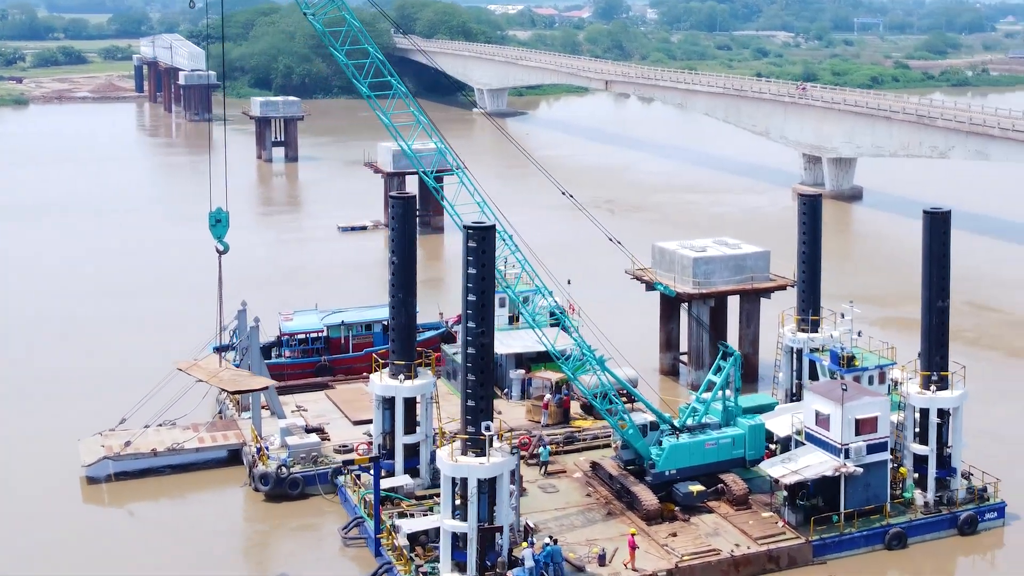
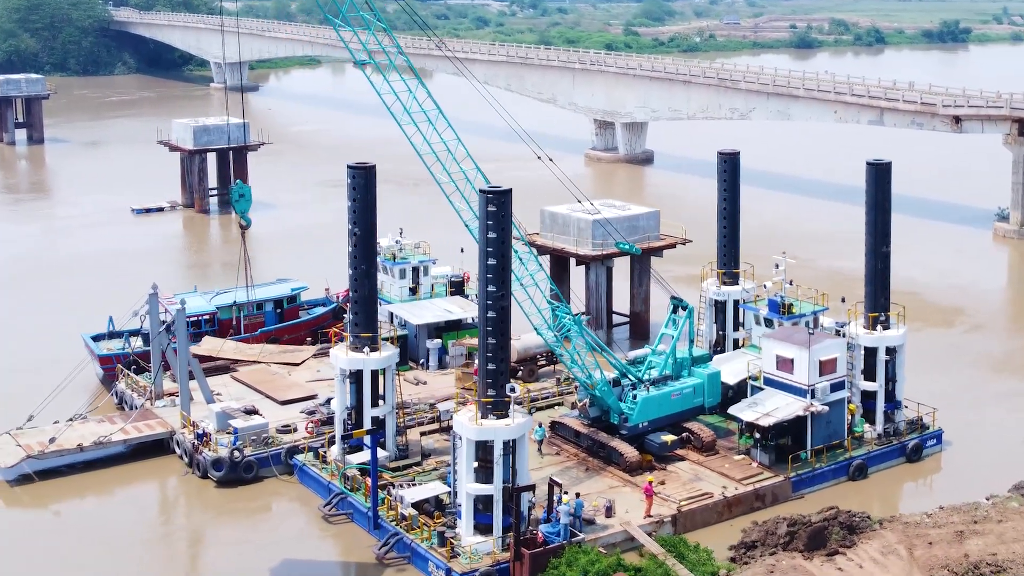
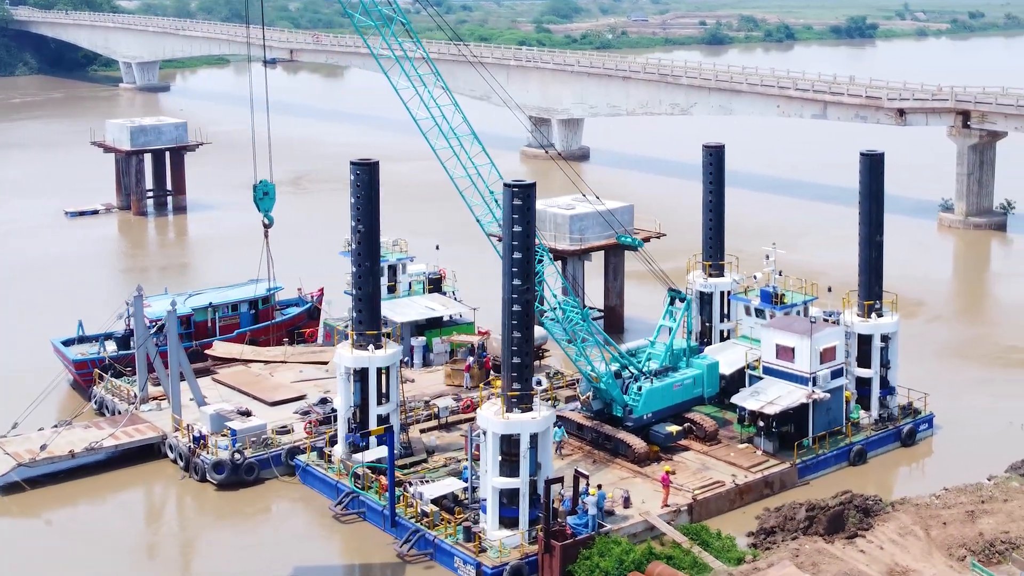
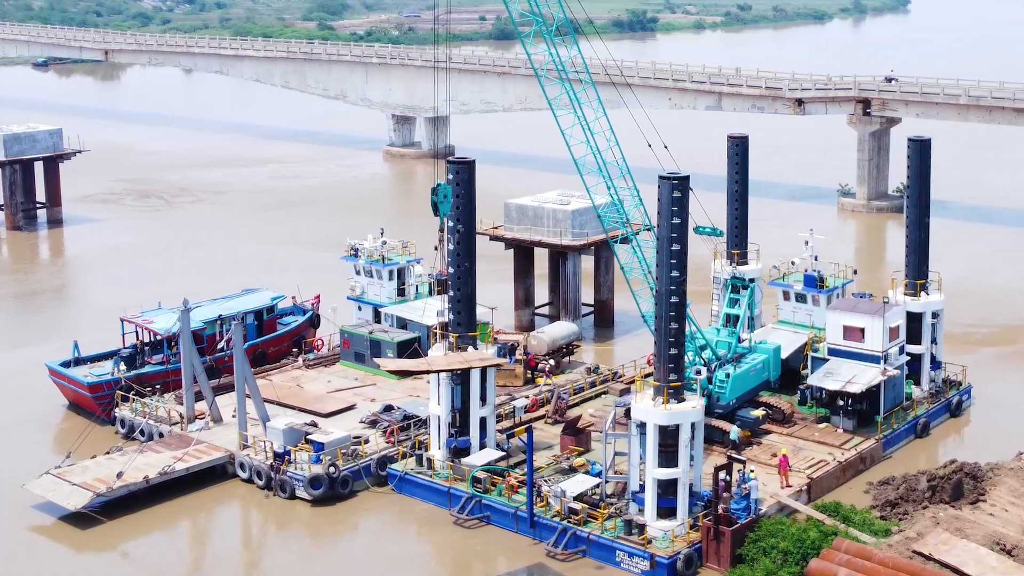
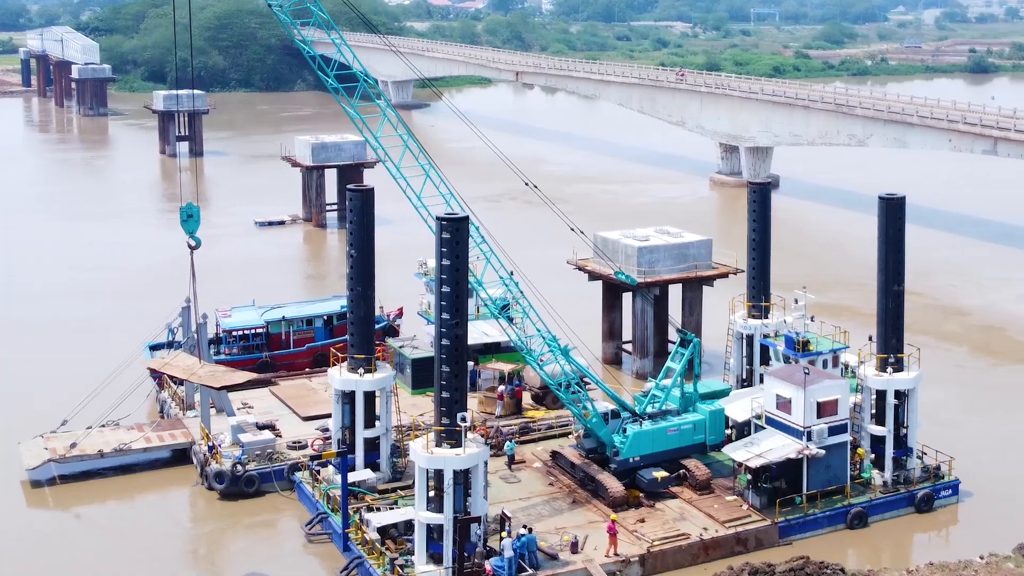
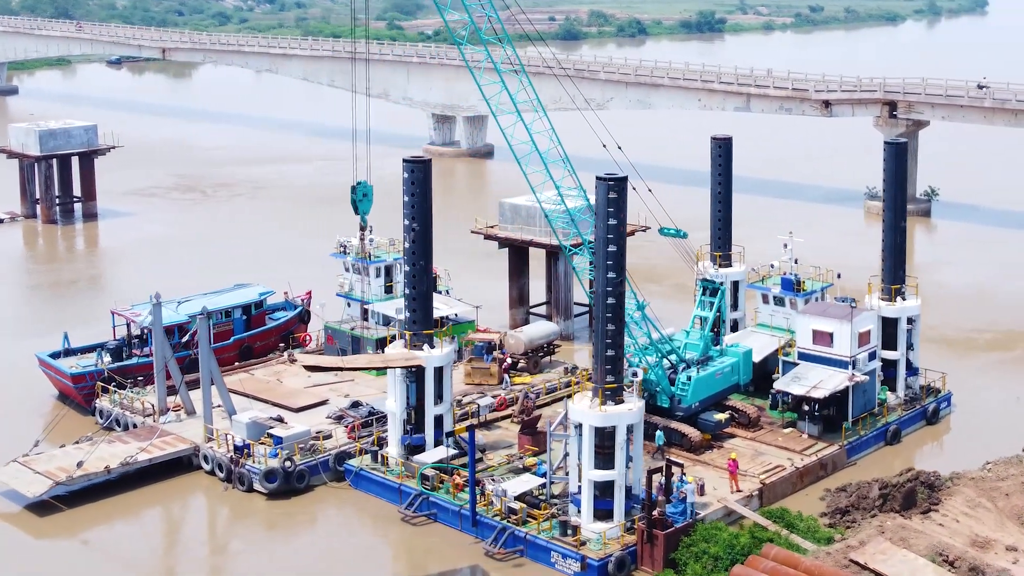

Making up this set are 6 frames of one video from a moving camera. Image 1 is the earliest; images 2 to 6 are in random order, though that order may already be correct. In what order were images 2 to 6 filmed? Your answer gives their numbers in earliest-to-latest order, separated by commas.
5, 2, 3, 6, 4
